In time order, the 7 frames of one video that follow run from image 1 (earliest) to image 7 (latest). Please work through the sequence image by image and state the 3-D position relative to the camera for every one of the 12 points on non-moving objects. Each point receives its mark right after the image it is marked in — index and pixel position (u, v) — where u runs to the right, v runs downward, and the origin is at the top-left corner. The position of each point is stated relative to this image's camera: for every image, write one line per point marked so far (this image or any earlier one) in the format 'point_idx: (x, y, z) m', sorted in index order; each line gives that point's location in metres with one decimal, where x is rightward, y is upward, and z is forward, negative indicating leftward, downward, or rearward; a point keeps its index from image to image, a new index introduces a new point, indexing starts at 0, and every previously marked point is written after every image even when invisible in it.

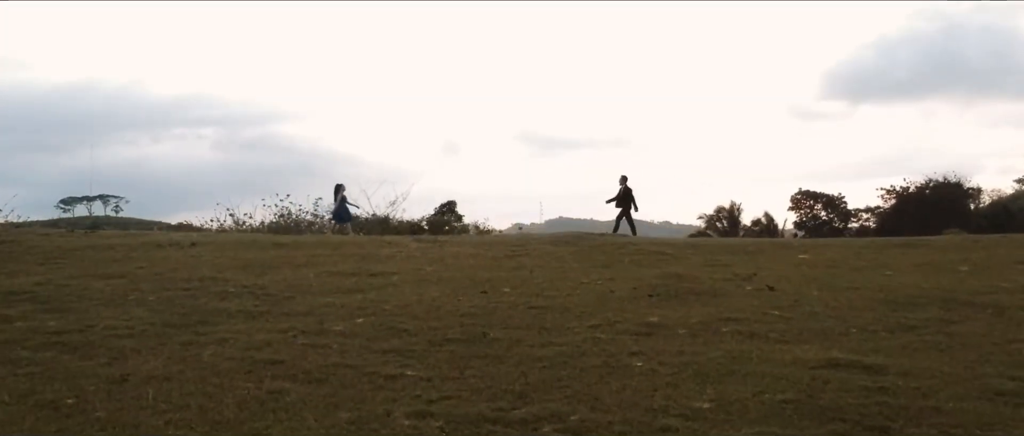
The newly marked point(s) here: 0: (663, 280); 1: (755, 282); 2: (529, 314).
0: (+2.0, -0.8, +11.9) m
1: (+3.3, -0.9, +11.9) m
2: (+0.2, -1.1, +9.8) m
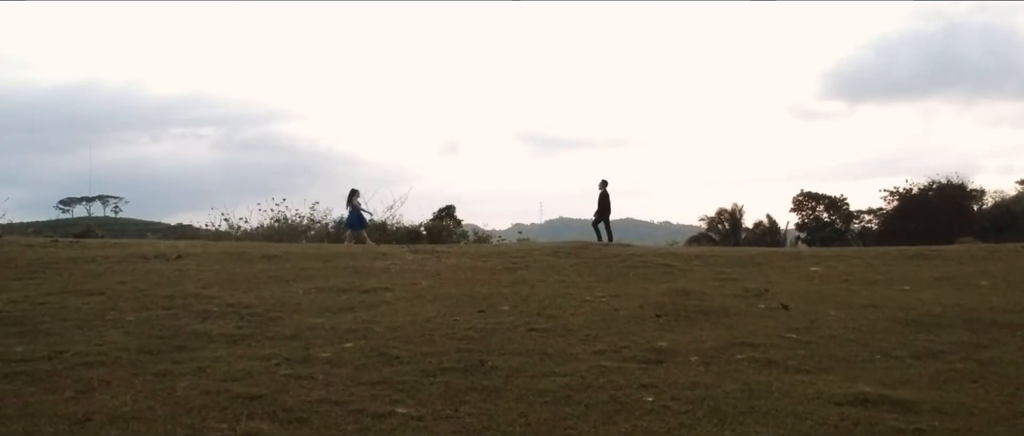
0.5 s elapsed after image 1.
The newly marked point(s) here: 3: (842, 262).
0: (+2.0, -1.0, +11.3) m
1: (+3.3, -1.1, +11.3) m
2: (+0.2, -1.3, +9.2) m
3: (+5.8, -0.8, +15.6) m
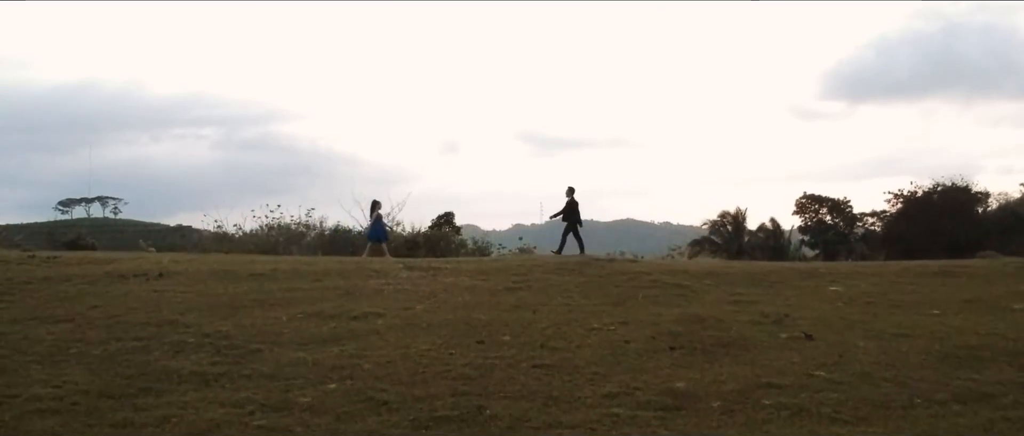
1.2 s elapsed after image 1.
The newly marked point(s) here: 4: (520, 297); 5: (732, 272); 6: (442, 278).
0: (+2.0, -1.3, +10.4) m
1: (+3.3, -1.3, +10.5) m
2: (+0.2, -1.5, +8.4) m
3: (+5.8, -1.0, +14.8) m
4: (+0.1, -1.1, +12.4) m
5: (+3.8, -0.9, +15.3) m
6: (-1.1, -1.0, +14.1) m
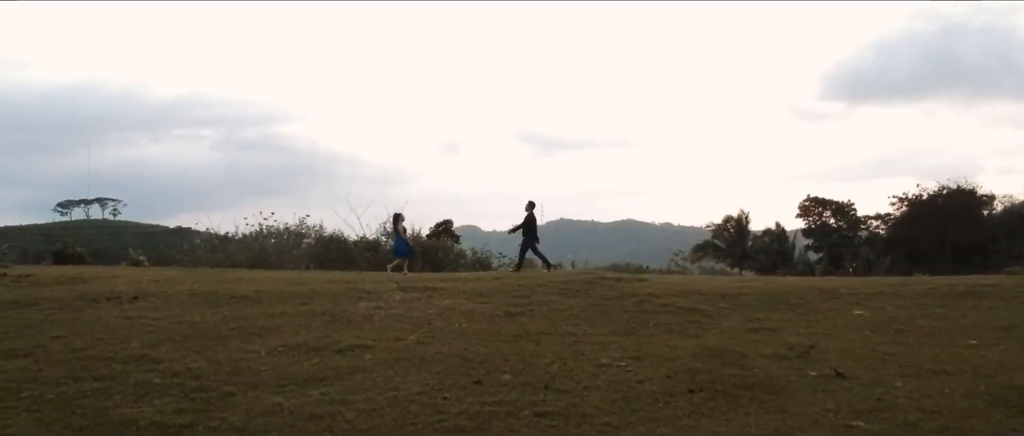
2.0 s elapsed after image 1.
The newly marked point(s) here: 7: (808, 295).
0: (+2.0, -1.5, +9.5) m
1: (+3.3, -1.6, +9.5) m
2: (+0.2, -1.8, +7.5) m
3: (+5.9, -1.3, +13.8) m
4: (+0.1, -1.4, +11.5) m
5: (+3.8, -1.2, +14.3) m
6: (-1.1, -1.2, +13.2) m
7: (+4.8, -1.2, +14.4) m
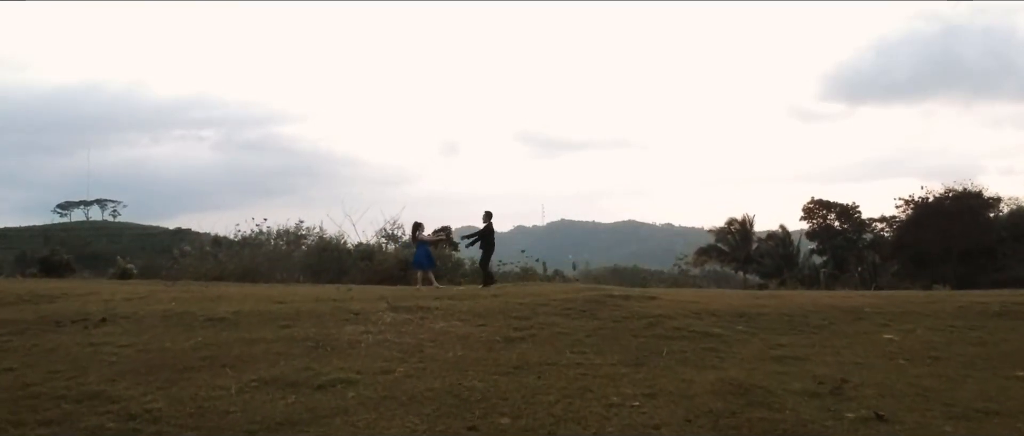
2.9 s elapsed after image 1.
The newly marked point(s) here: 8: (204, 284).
0: (+2.0, -1.8, +8.4) m
1: (+3.3, -1.8, +8.5) m
2: (+0.2, -2.0, +6.4) m
3: (+5.9, -1.5, +12.8) m
4: (+0.1, -1.6, +10.4) m
5: (+3.8, -1.4, +13.3) m
6: (-1.1, -1.4, +12.1) m
7: (+4.8, -1.5, +13.4) m
8: (-6.0, -1.3, +17.2) m
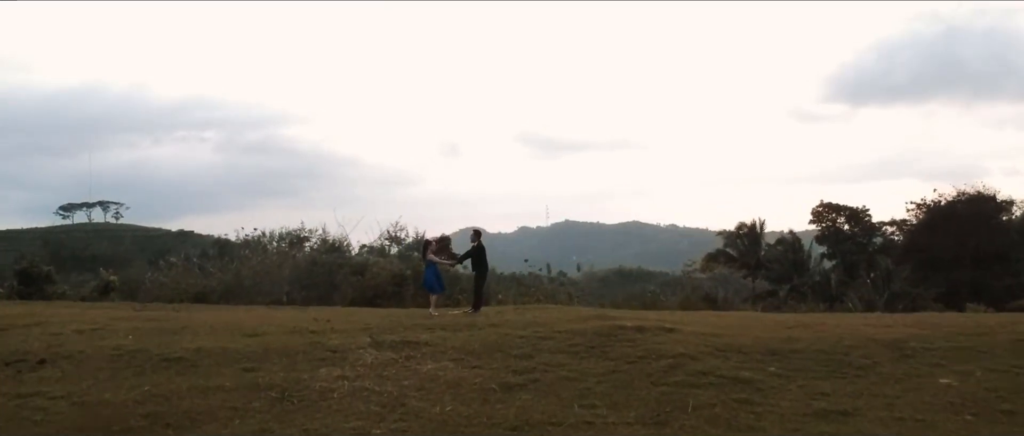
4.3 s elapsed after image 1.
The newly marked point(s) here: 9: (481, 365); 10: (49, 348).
0: (+2.0, -2.1, +6.9) m
1: (+3.3, -2.1, +6.9) m
2: (+0.2, -2.3, +4.9) m
3: (+5.8, -1.8, +11.2) m
4: (+0.1, -1.9, +8.9) m
5: (+3.8, -1.7, +11.7) m
6: (-1.1, -1.7, +10.6) m
7: (+4.8, -1.8, +11.8) m
8: (-6.0, -1.6, +15.6) m
9: (-0.4, -1.8, +10.5) m
10: (-5.9, -1.6, +11.2) m
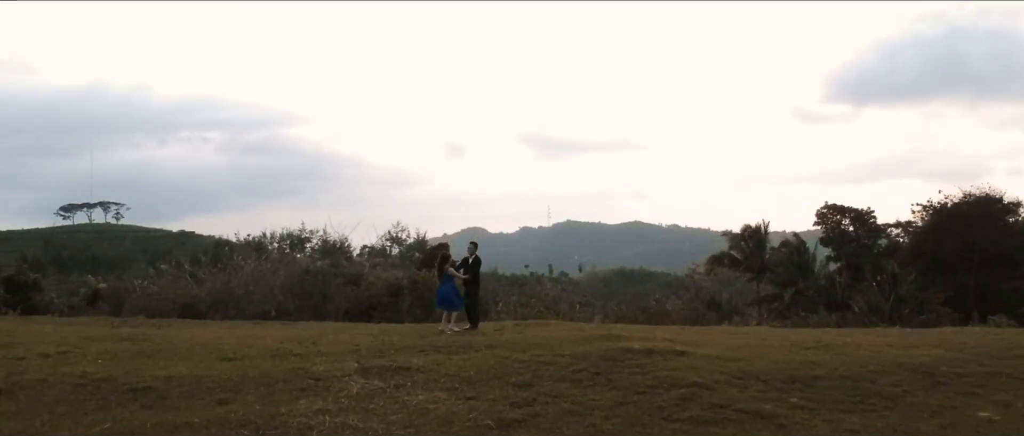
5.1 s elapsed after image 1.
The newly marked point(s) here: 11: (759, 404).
0: (+2.0, -2.2, +6.0) m
1: (+3.2, -2.3, +6.0) m
2: (+0.1, -2.5, +4.0) m
3: (+5.8, -2.0, +10.3) m
4: (+0.1, -2.1, +8.0) m
5: (+3.8, -1.9, +10.8) m
6: (-1.1, -1.9, +9.7) m
7: (+4.8, -2.0, +10.9) m
8: (-6.0, -1.8, +14.8) m
9: (-0.4, -1.9, +9.6) m
10: (-5.9, -1.8, +10.3) m
11: (+2.6, -2.0, +9.4) m
